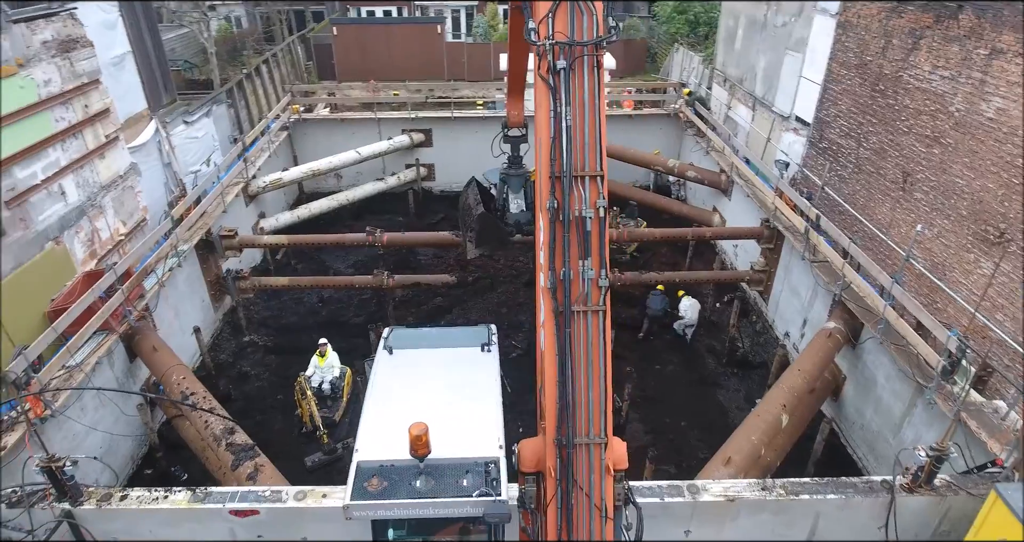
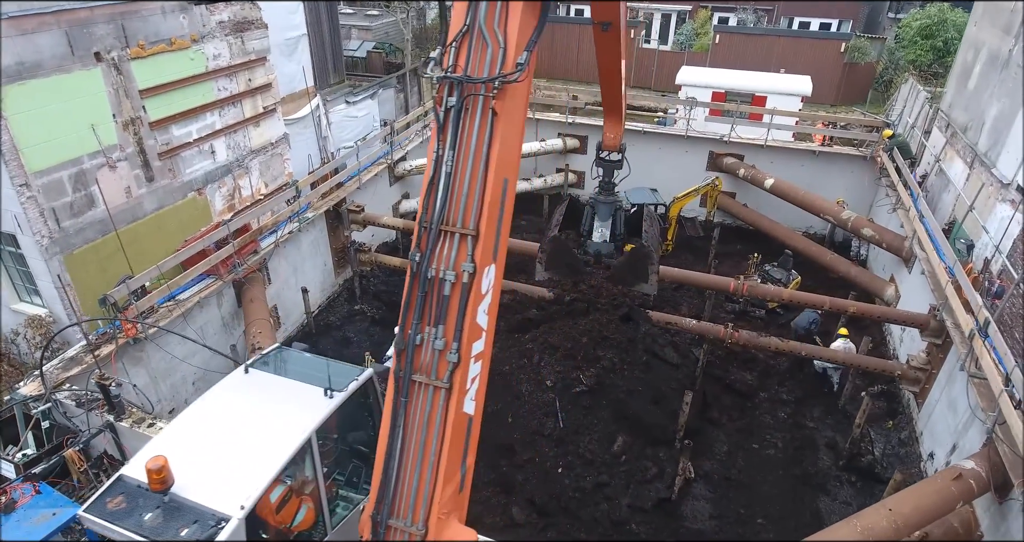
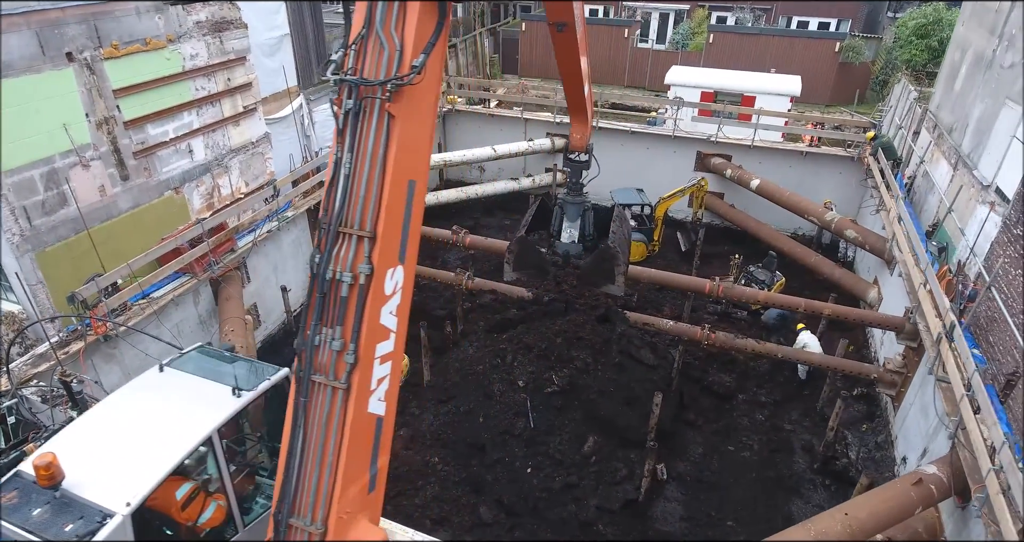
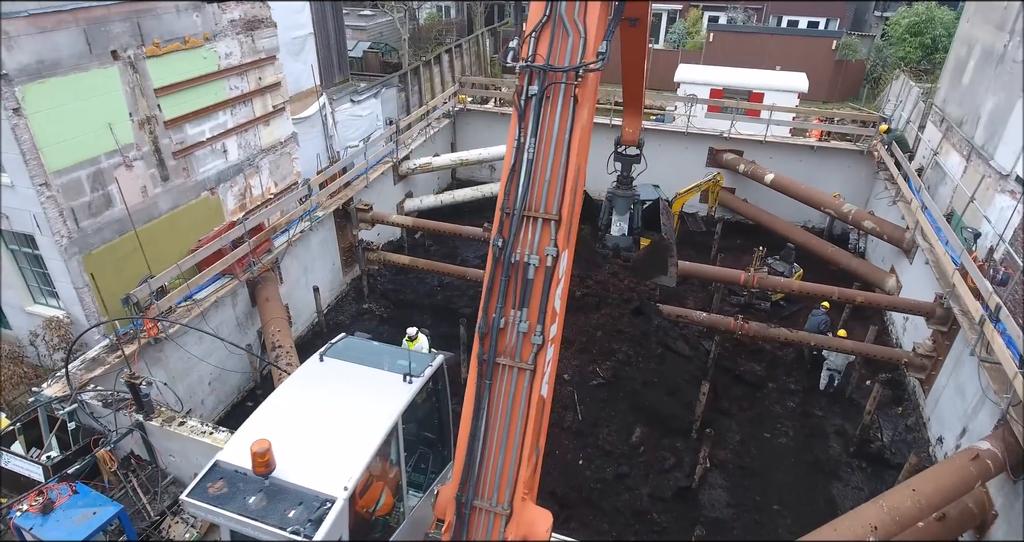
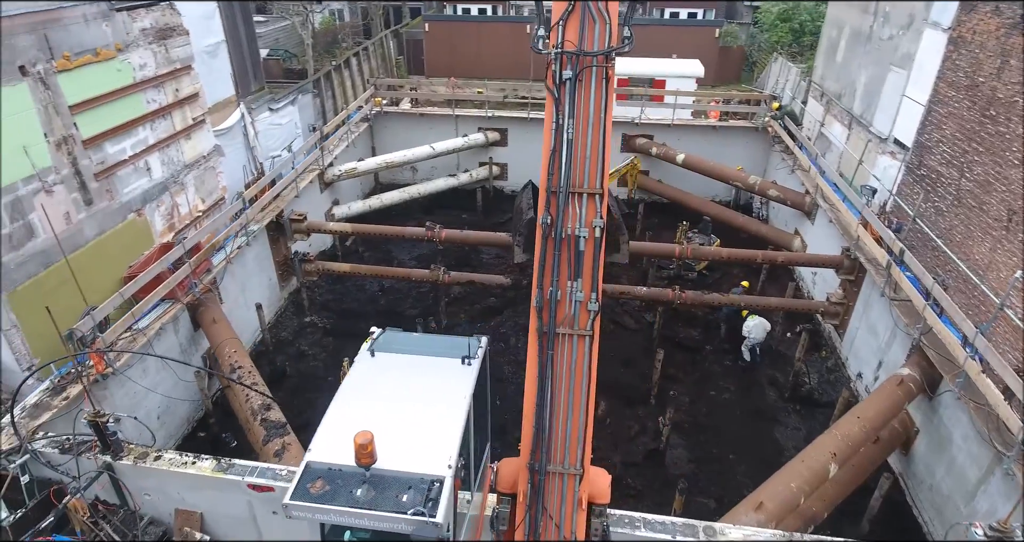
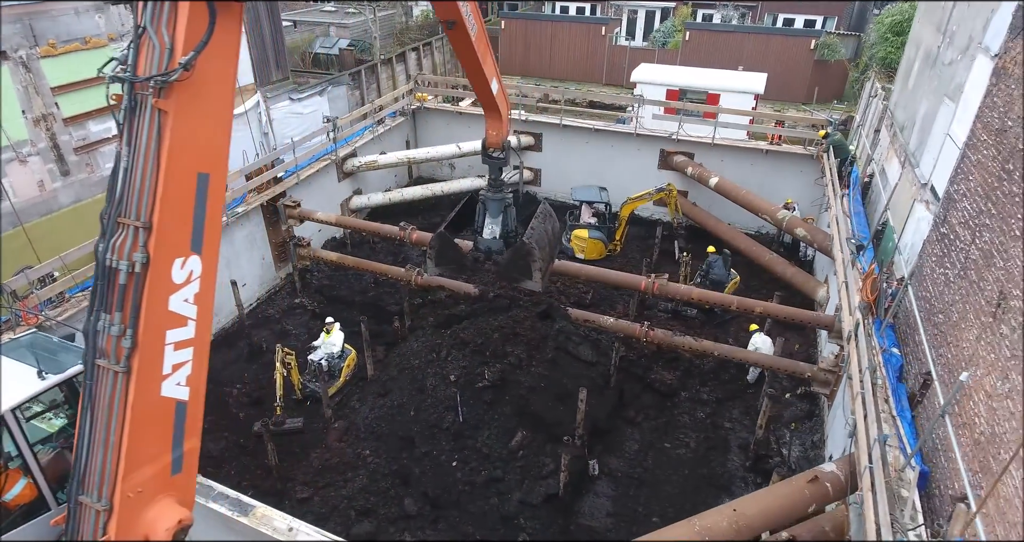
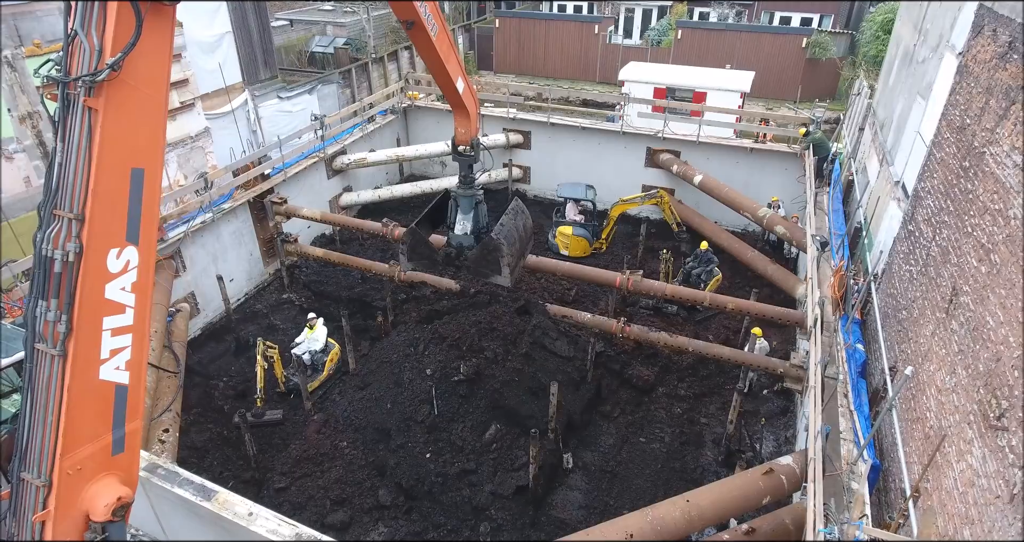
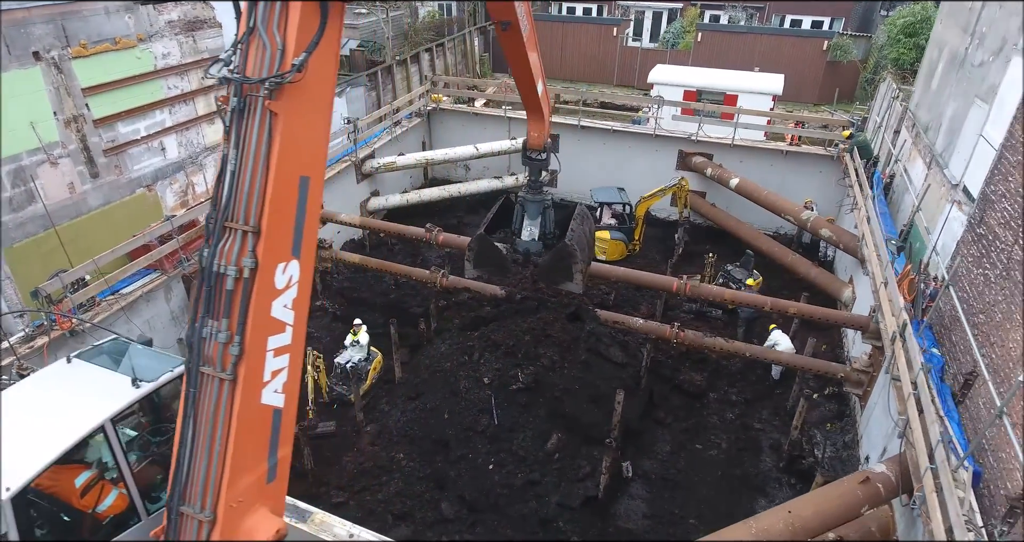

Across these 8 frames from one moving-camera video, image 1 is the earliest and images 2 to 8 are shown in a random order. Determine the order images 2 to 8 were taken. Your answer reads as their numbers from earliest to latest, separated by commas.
5, 4, 2, 3, 8, 6, 7
